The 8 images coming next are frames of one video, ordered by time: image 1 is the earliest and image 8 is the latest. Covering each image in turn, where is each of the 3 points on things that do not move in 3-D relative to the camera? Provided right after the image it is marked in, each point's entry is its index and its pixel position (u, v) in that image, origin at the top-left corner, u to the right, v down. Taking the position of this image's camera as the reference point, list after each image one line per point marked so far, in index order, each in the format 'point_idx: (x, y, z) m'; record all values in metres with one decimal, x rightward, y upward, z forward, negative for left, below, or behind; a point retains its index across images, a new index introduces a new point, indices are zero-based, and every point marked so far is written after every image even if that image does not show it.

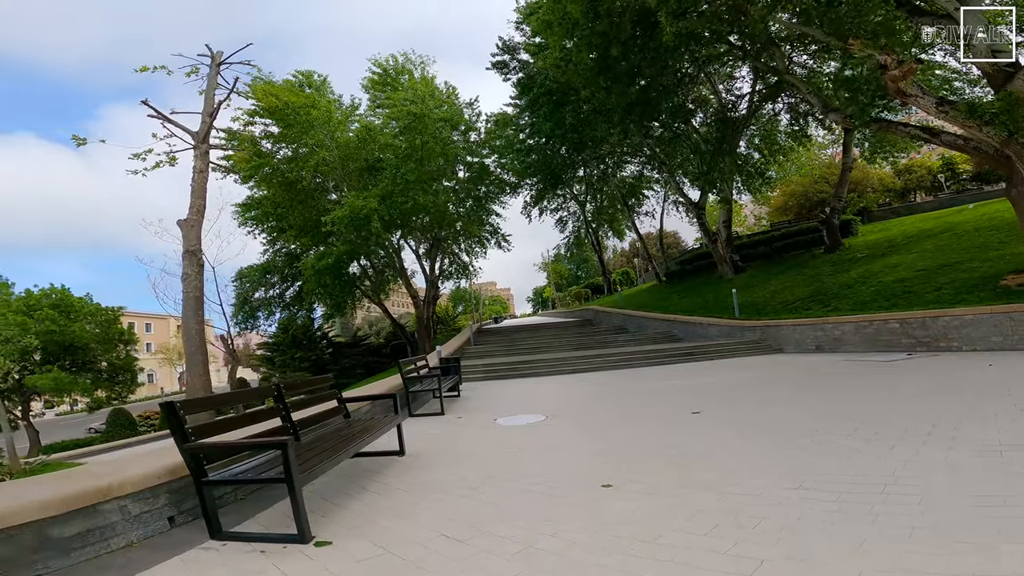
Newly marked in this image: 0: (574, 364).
0: (+1.5, -1.8, +12.4) m
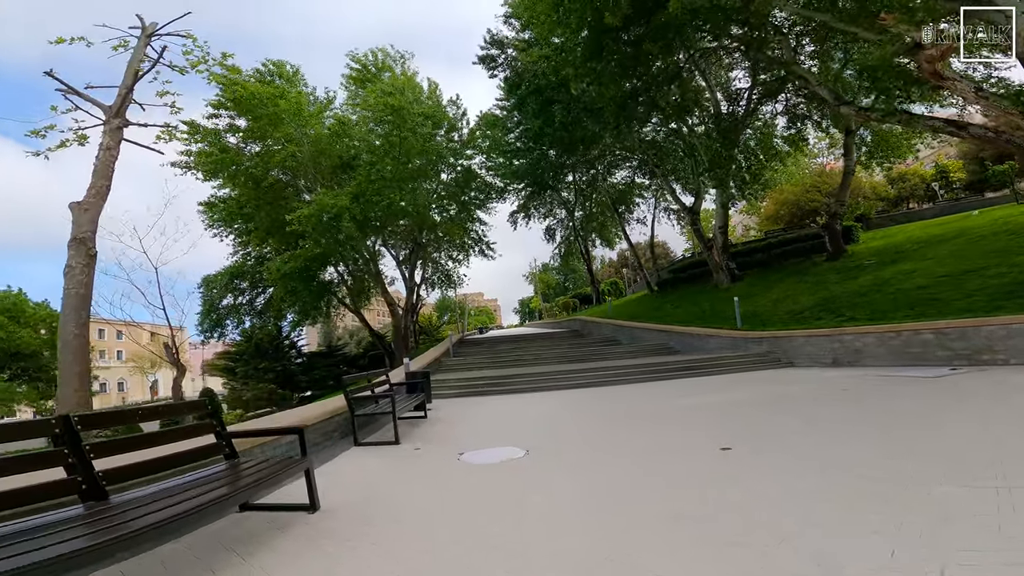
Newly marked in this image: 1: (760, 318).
0: (+1.0, -1.9, +11.1) m
1: (+6.4, -0.7, +13.5) m
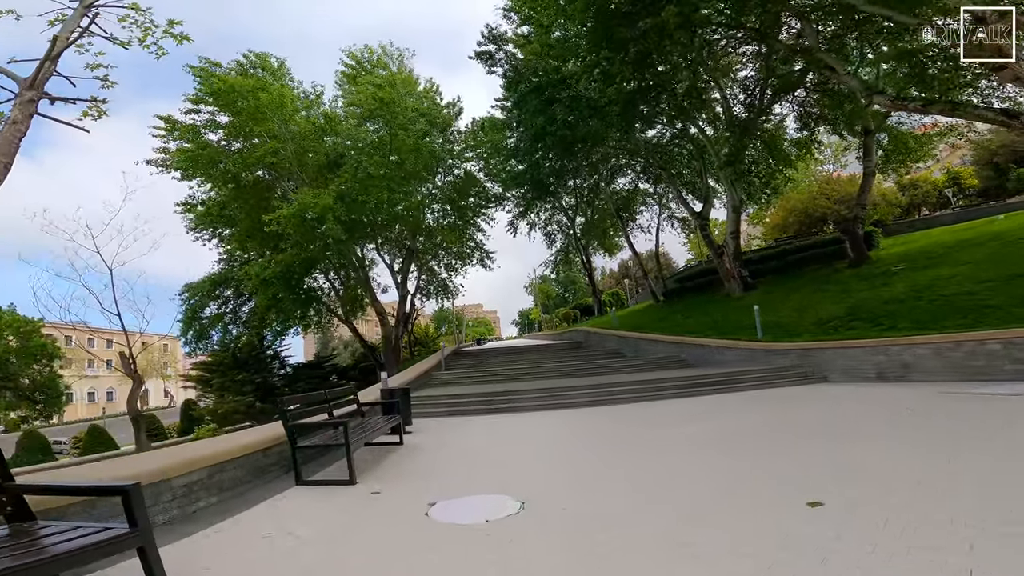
0: (+1.0, -2.0, +9.8) m
1: (+6.3, -0.9, +12.2) m
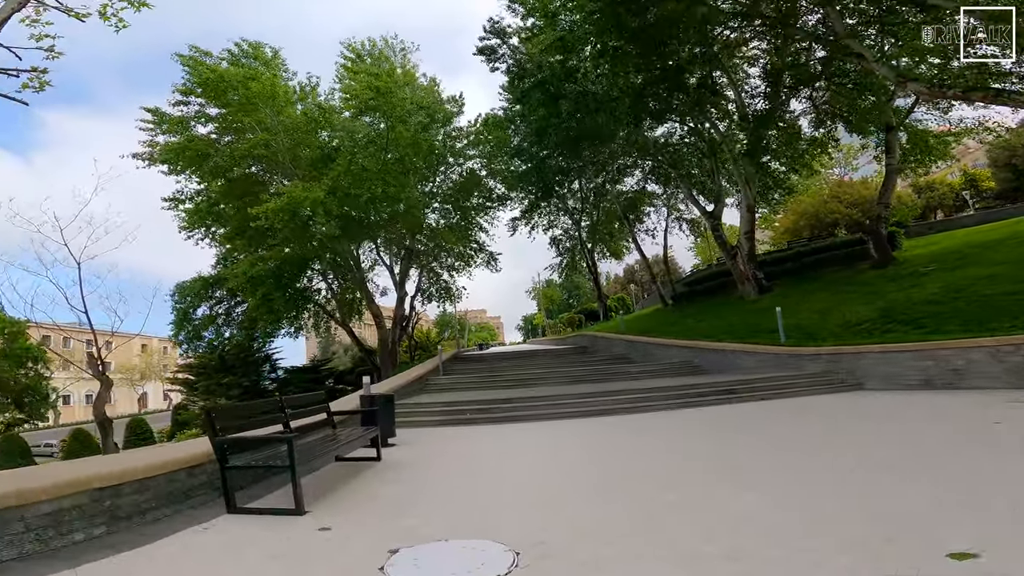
0: (+1.0, -1.9, +8.9) m
1: (+6.3, -0.9, +11.3) m
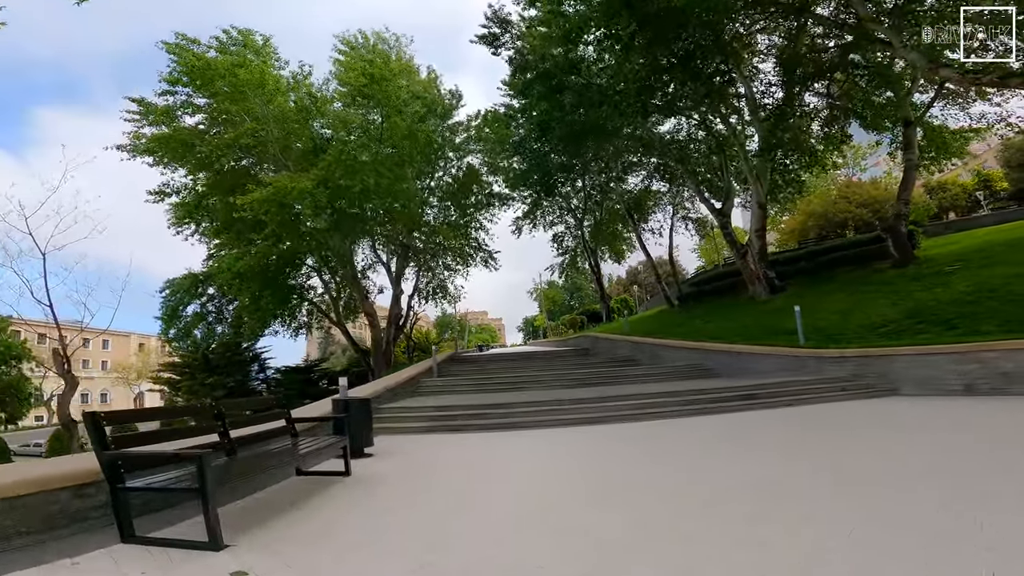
0: (+0.9, -1.8, +8.2) m
1: (+6.3, -0.9, +10.5) m
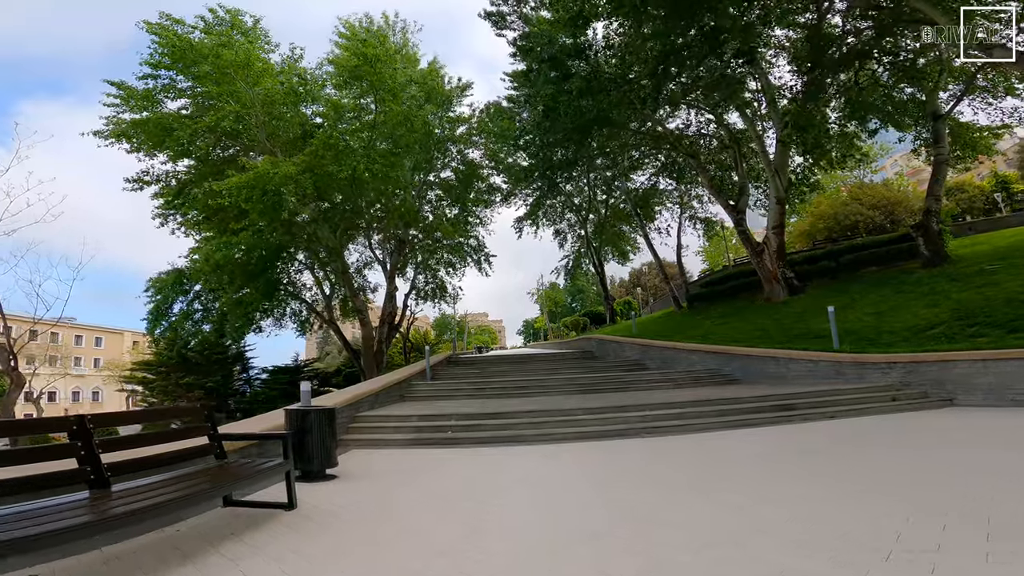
0: (+0.9, -1.7, +7.1) m
1: (+6.3, -0.8, +9.5) m
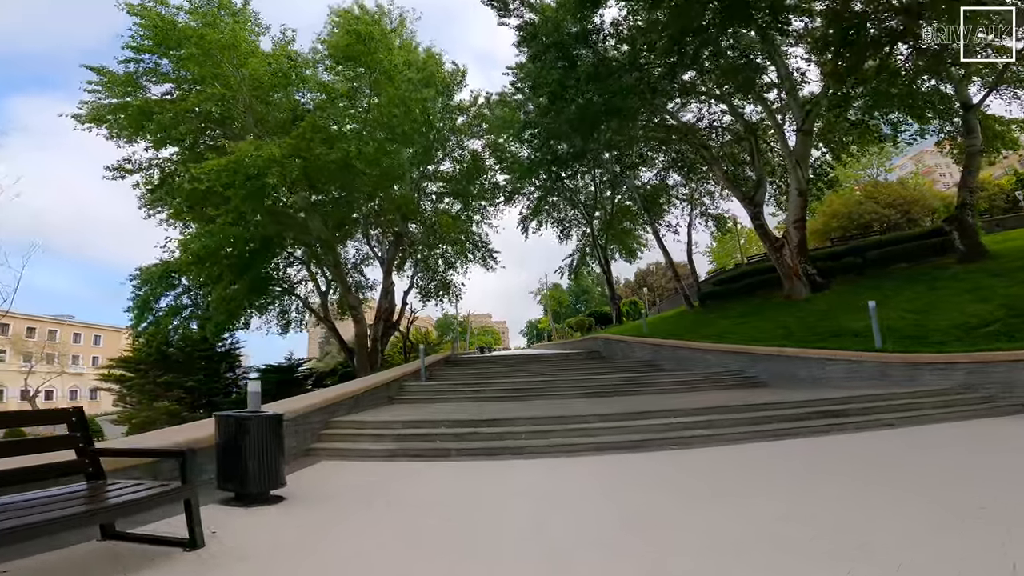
0: (+0.9, -1.6, +6.2) m
1: (+6.3, -0.7, +8.5) m
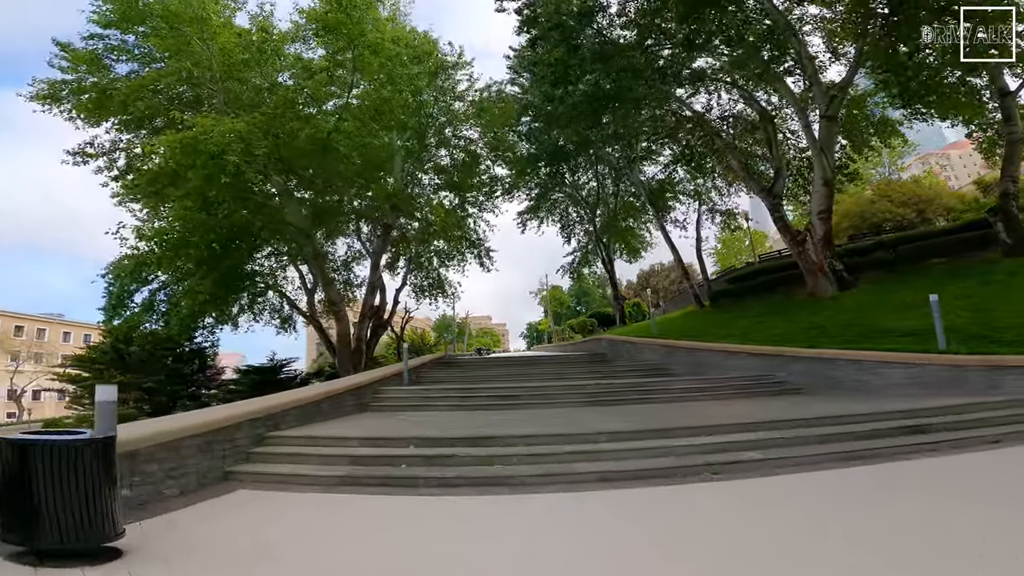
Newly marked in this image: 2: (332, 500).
0: (+0.8, -1.4, +4.9) m
1: (+6.2, -0.6, +7.2) m
2: (-1.3, -1.5, +3.7) m
